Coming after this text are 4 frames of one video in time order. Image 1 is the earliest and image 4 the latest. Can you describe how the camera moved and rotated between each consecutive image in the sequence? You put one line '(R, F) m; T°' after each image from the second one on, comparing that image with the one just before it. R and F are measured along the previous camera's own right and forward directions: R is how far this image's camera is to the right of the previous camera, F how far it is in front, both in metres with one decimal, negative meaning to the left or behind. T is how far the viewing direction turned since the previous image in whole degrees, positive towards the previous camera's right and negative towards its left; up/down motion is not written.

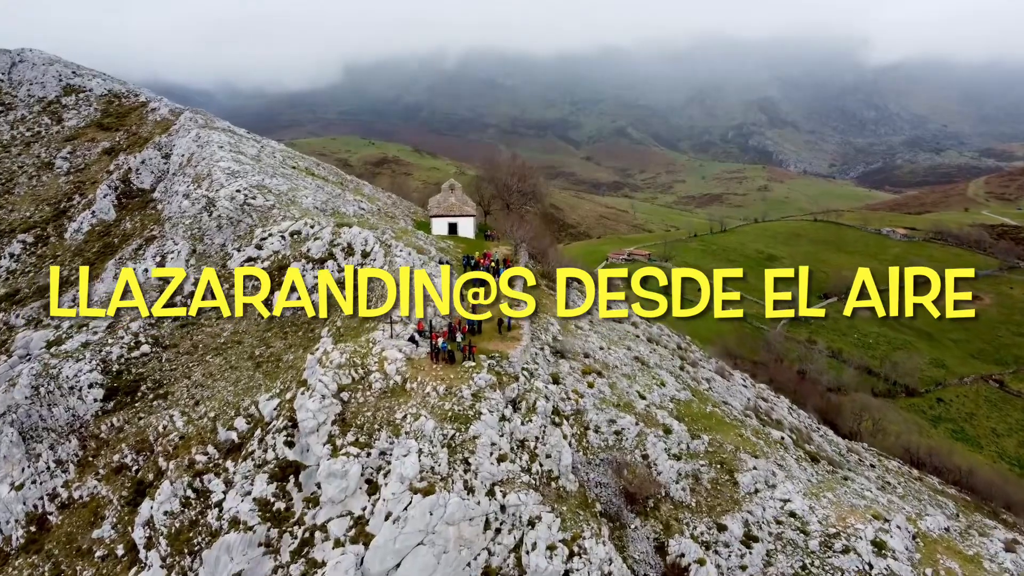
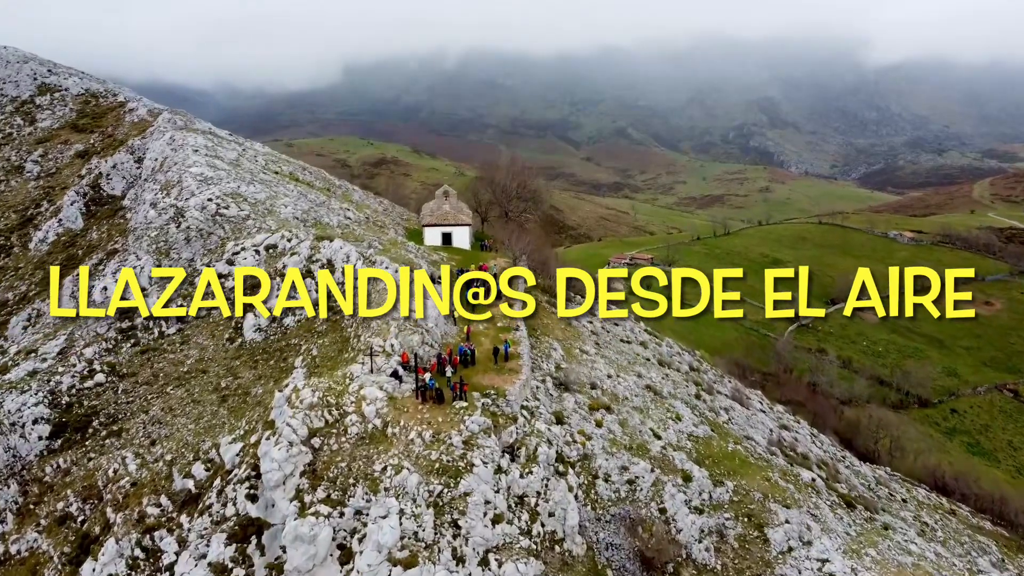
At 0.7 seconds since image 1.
(+0.1, +4.8) m; 0°
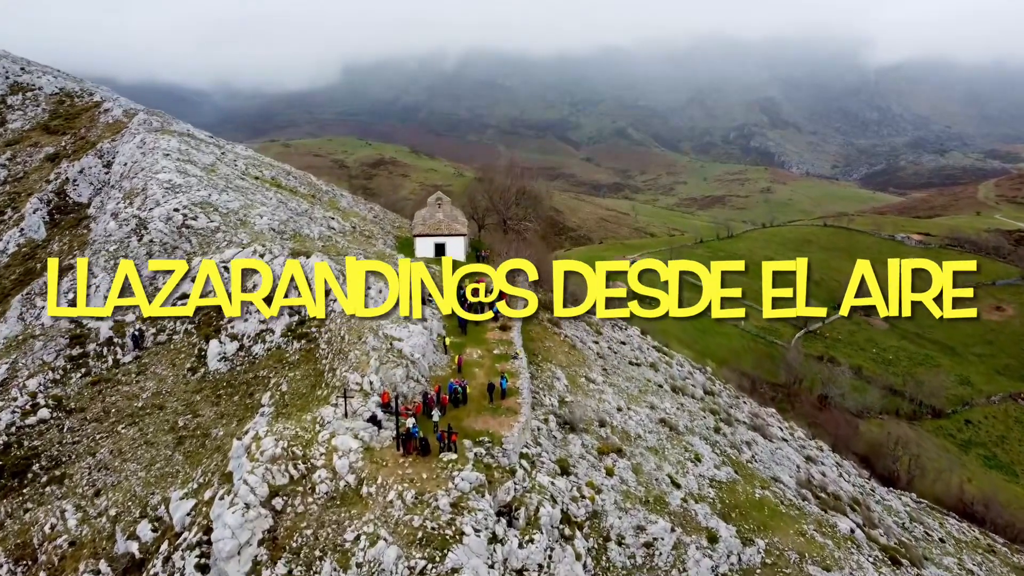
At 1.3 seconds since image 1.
(+0.1, +4.8) m; 0°
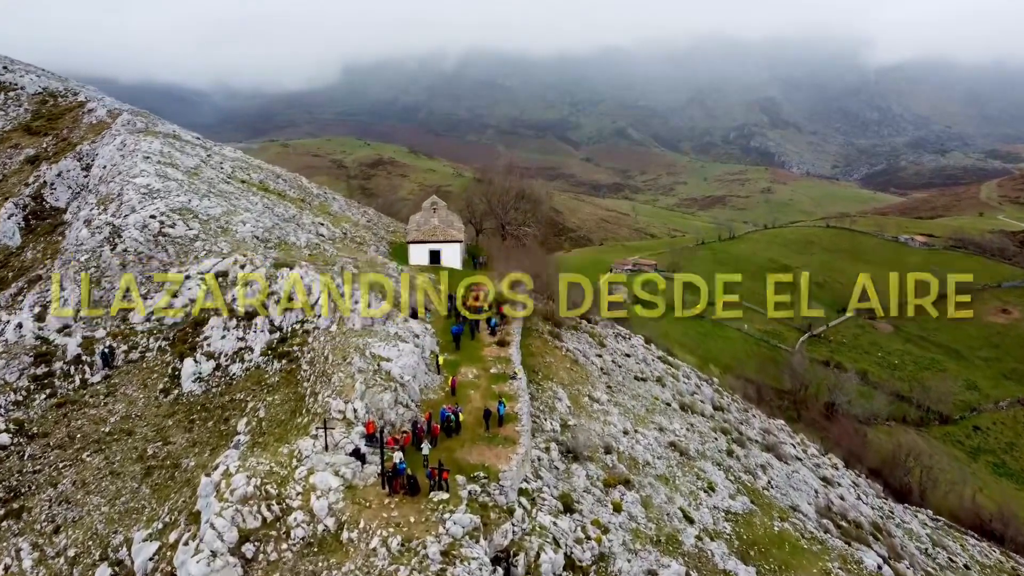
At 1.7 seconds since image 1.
(+0.1, +2.8) m; 0°
